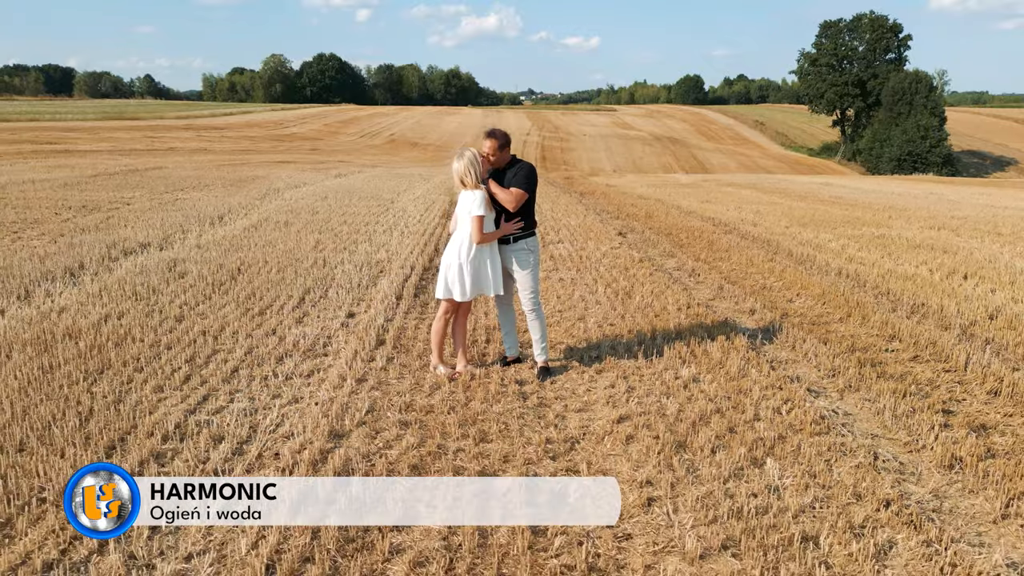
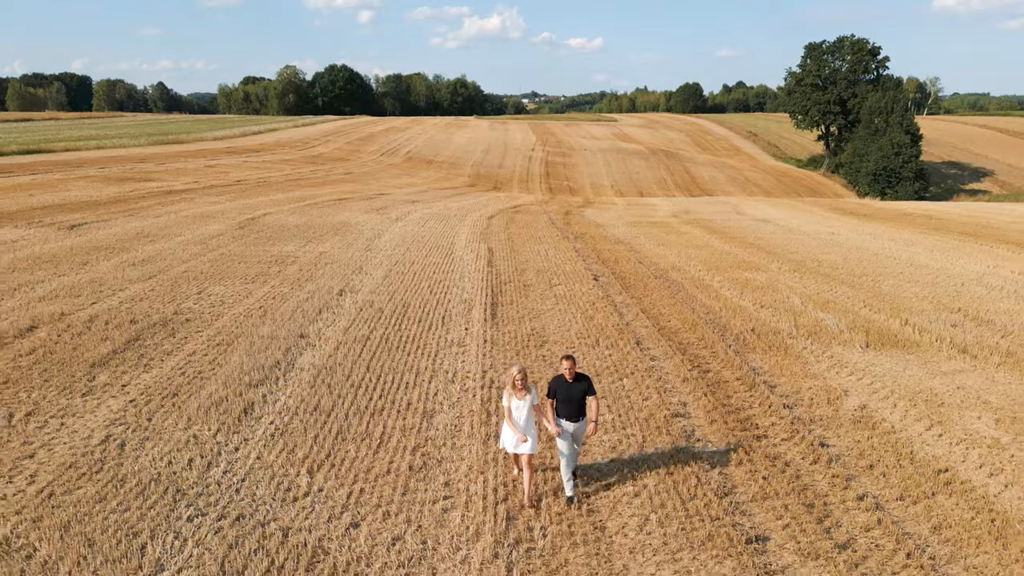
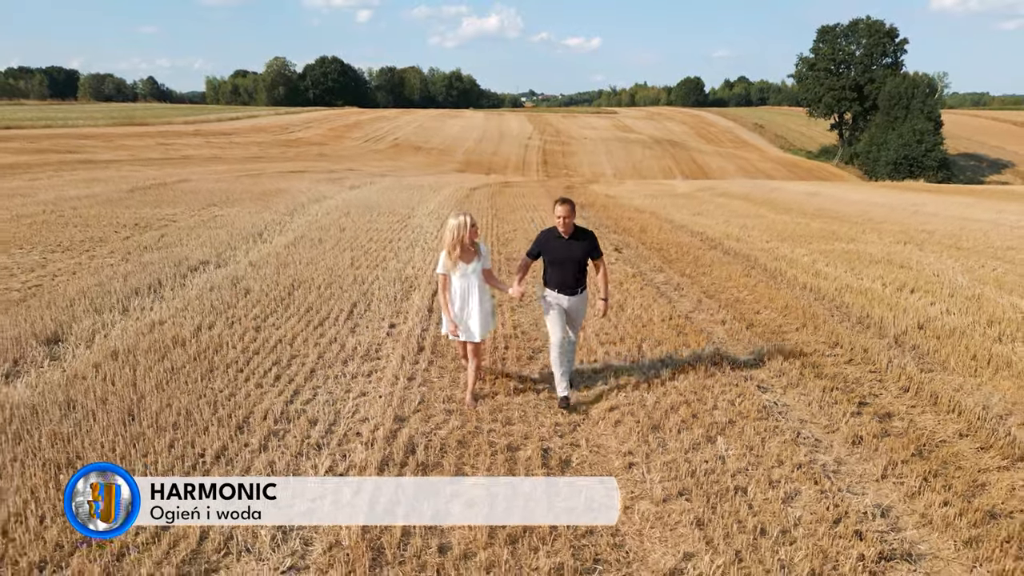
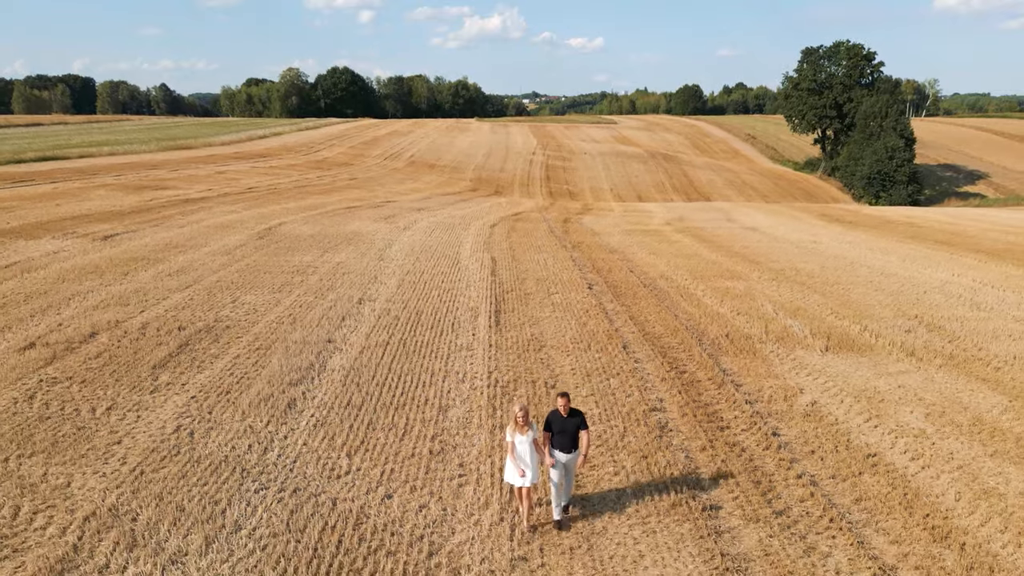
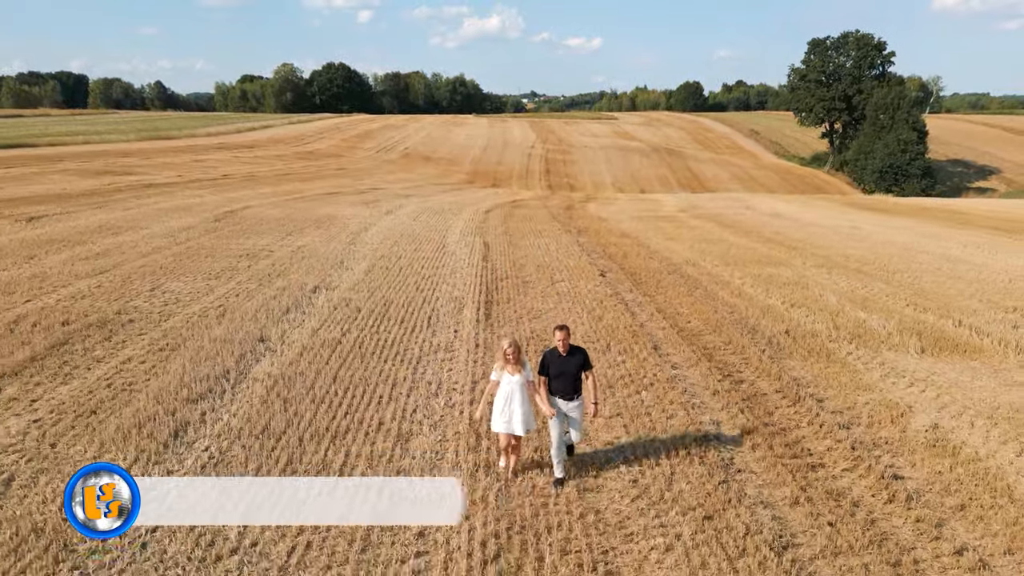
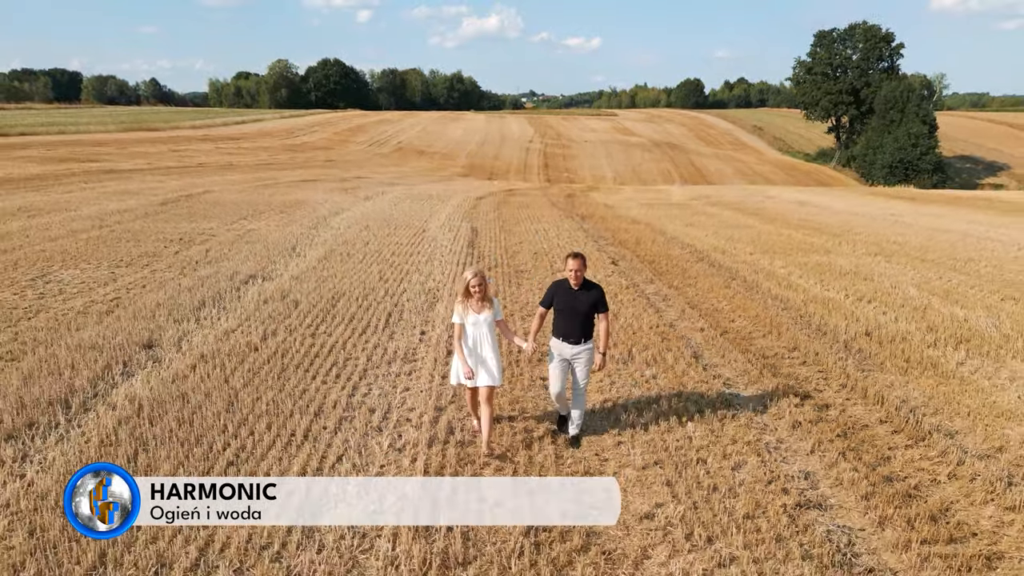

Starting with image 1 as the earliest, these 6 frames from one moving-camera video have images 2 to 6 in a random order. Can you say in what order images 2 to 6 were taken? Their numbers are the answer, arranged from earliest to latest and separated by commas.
3, 6, 5, 2, 4
